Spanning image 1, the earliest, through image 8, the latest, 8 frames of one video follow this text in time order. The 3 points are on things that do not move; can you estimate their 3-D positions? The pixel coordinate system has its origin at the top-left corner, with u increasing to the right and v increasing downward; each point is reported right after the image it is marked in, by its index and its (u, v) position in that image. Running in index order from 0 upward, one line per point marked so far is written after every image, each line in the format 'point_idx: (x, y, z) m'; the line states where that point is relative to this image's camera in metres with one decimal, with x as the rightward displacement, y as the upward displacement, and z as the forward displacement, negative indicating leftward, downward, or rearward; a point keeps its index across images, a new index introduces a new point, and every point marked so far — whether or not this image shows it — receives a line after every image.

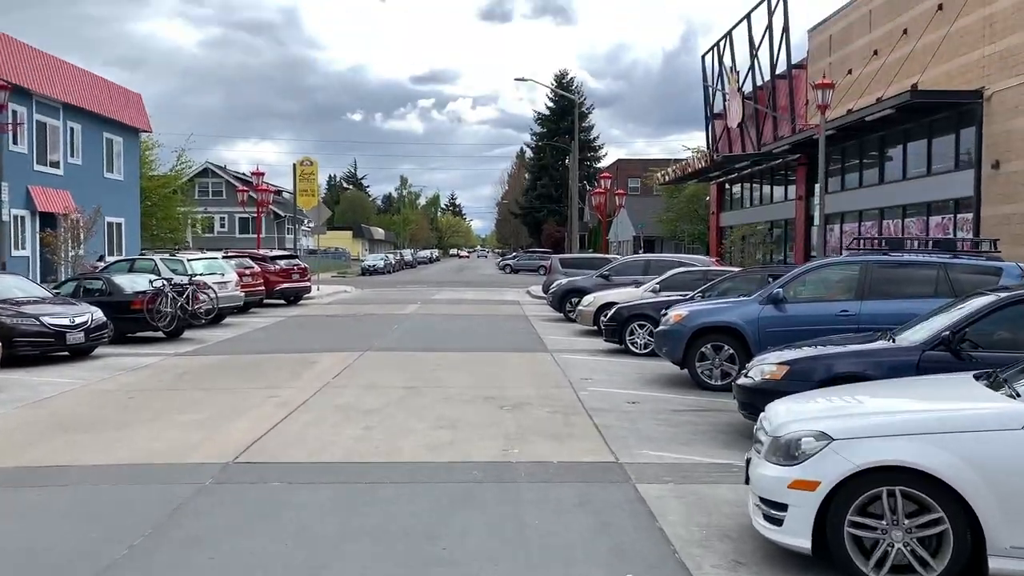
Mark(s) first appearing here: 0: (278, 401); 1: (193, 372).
0: (-2.7, -1.3, +10.4) m
1: (-4.7, -1.2, +13.3) m
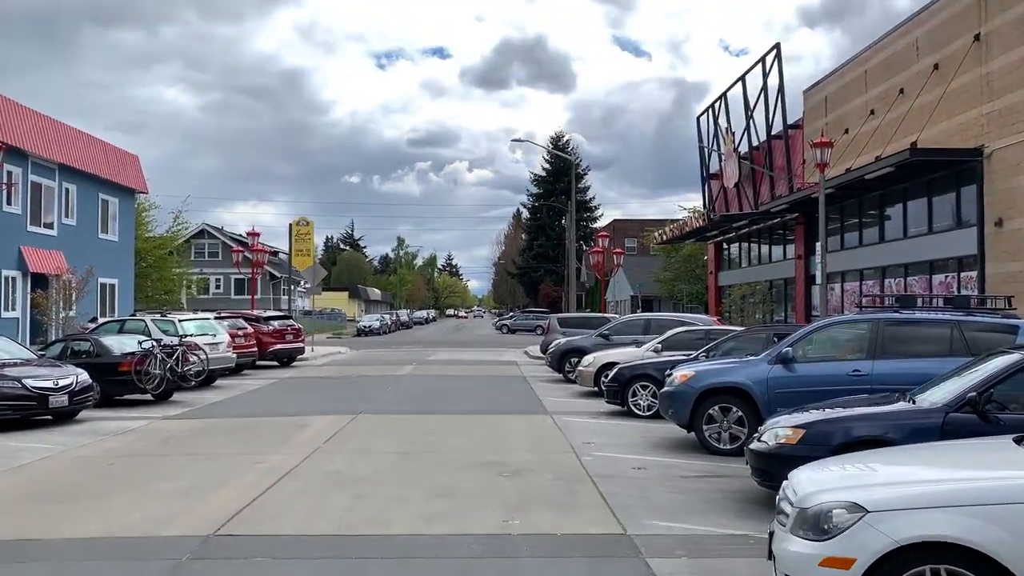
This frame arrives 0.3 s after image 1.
0: (-2.7, -2.0, +9.9) m
1: (-4.7, -2.1, +12.7) m
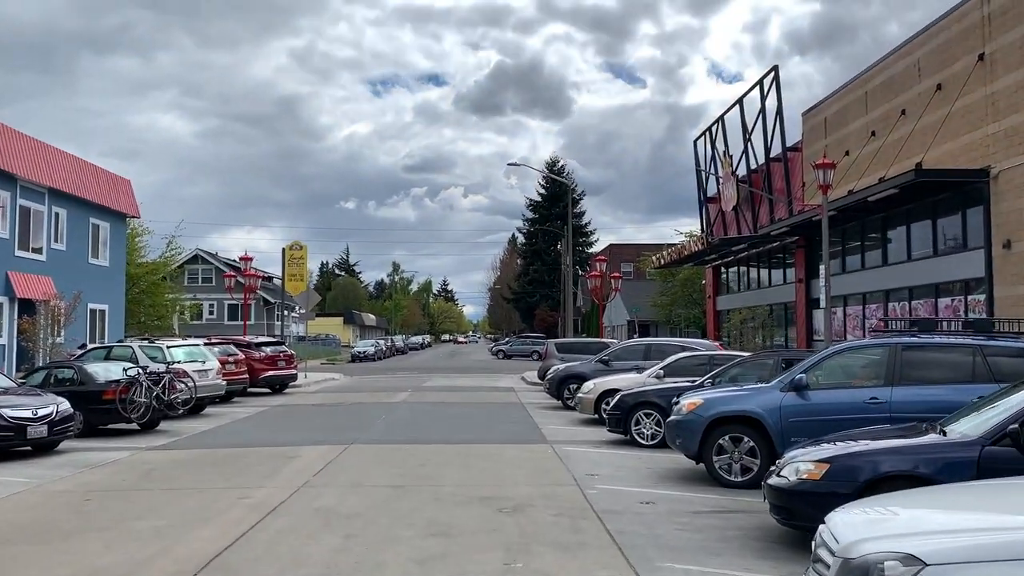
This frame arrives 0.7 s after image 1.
0: (-2.7, -2.3, +9.3) m
1: (-4.8, -2.5, +12.2) m
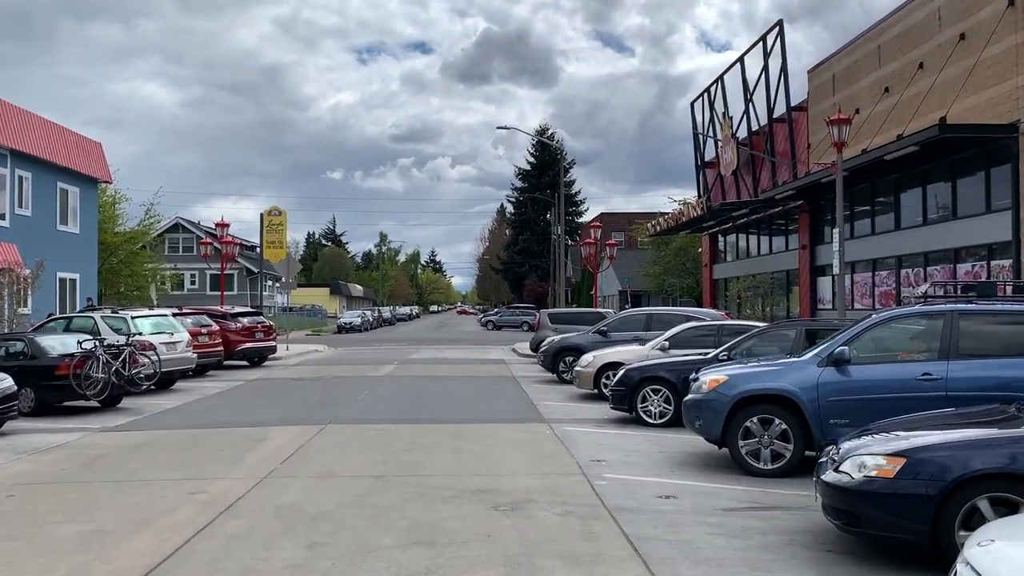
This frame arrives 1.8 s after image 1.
0: (-2.8, -1.9, +8.0) m
1: (-4.8, -2.0, +10.8) m
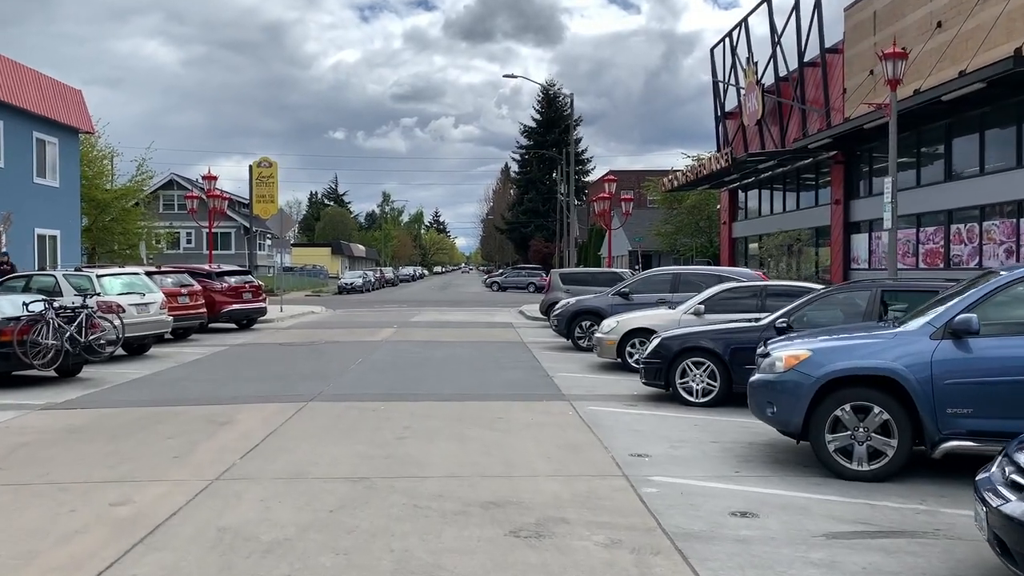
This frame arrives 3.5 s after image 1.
0: (-2.6, -1.5, +6.0) m
1: (-4.6, -1.5, +8.8) m
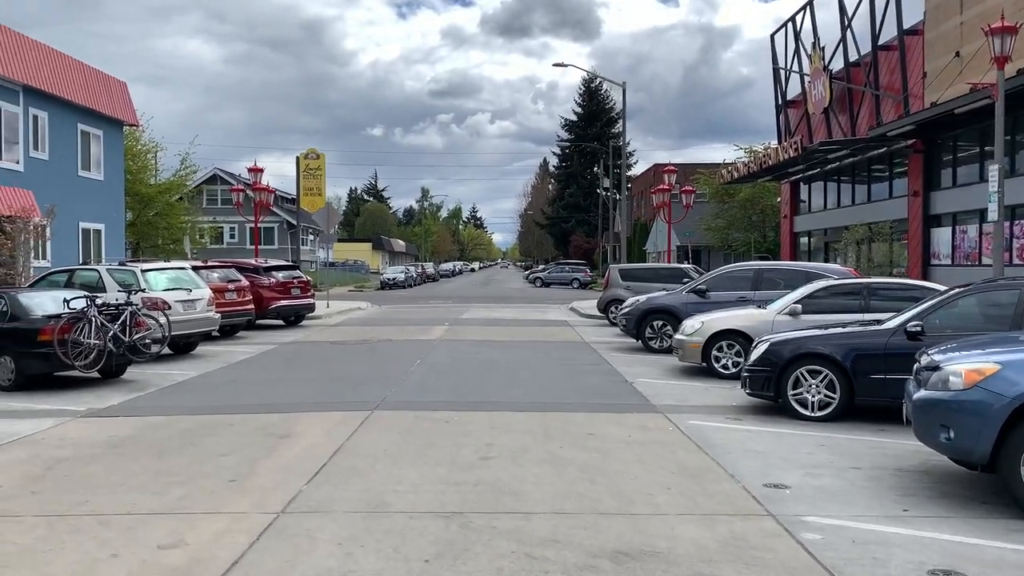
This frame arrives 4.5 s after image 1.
0: (-1.9, -1.5, +4.9) m
1: (-3.8, -1.5, +7.8) m
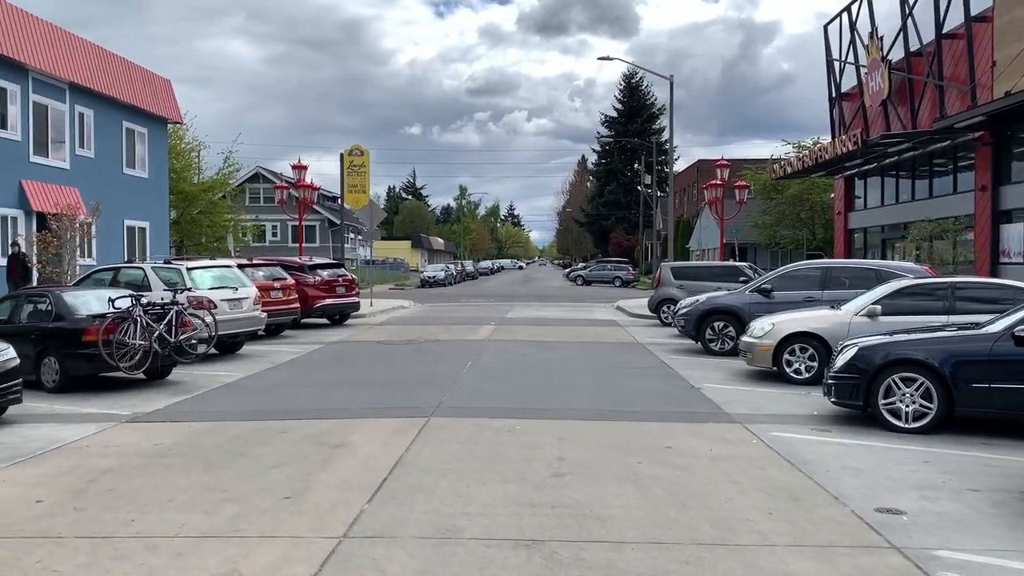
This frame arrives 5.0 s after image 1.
0: (-1.4, -1.5, +4.4) m
1: (-3.2, -1.5, +7.3) m
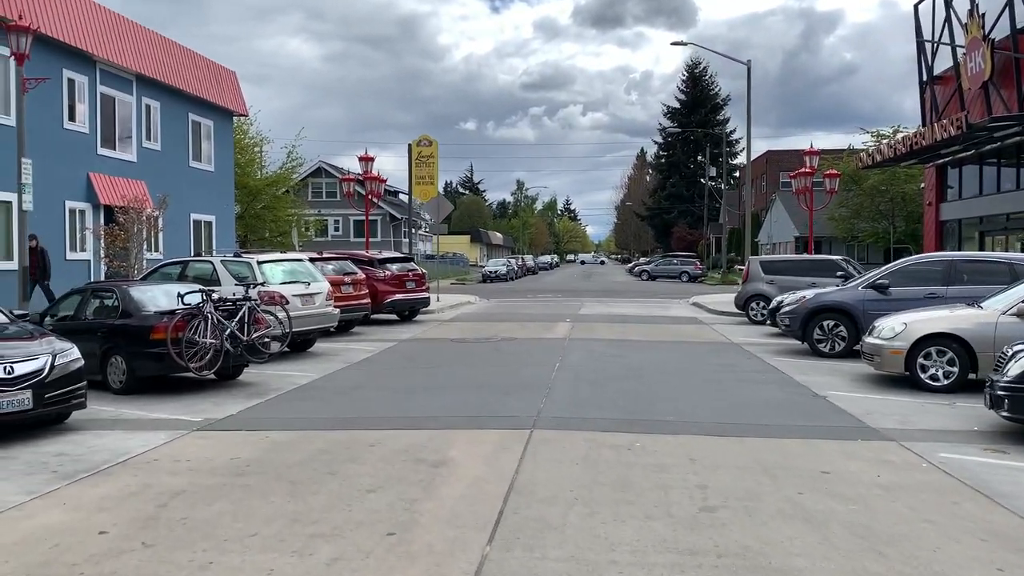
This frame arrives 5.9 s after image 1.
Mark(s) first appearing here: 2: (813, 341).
0: (-0.6, -1.5, +3.3) m
1: (-2.2, -1.4, +6.4) m
2: (+5.0, -0.9, +15.0) m
